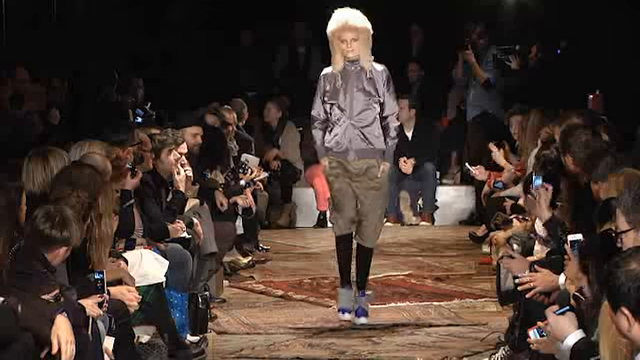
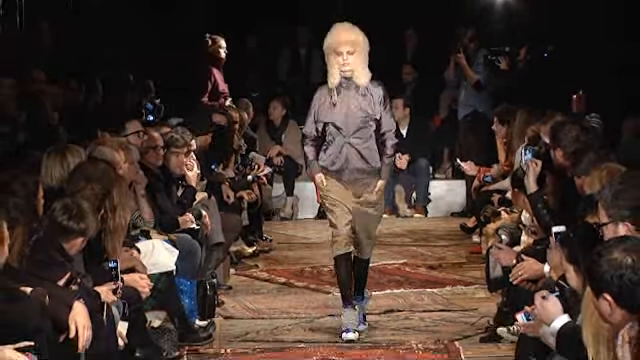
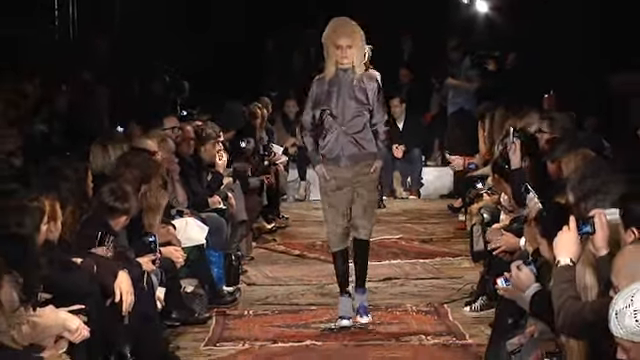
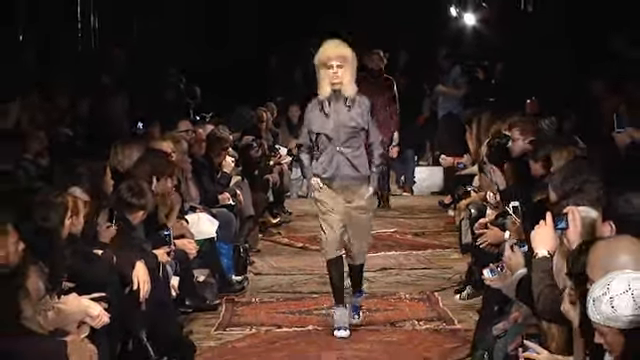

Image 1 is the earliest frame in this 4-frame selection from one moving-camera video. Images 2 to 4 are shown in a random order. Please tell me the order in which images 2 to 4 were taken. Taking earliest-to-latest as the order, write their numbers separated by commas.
2, 3, 4
